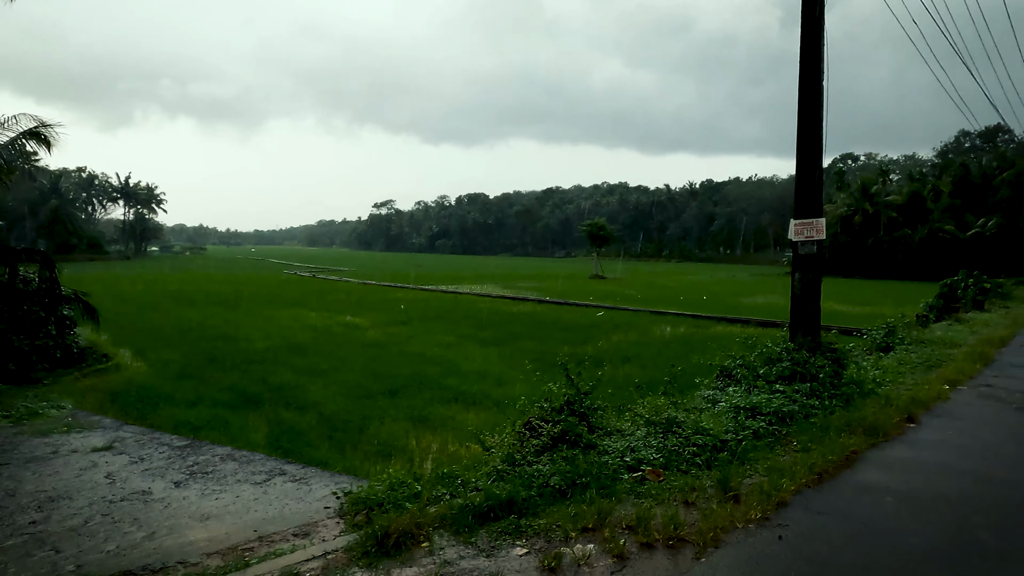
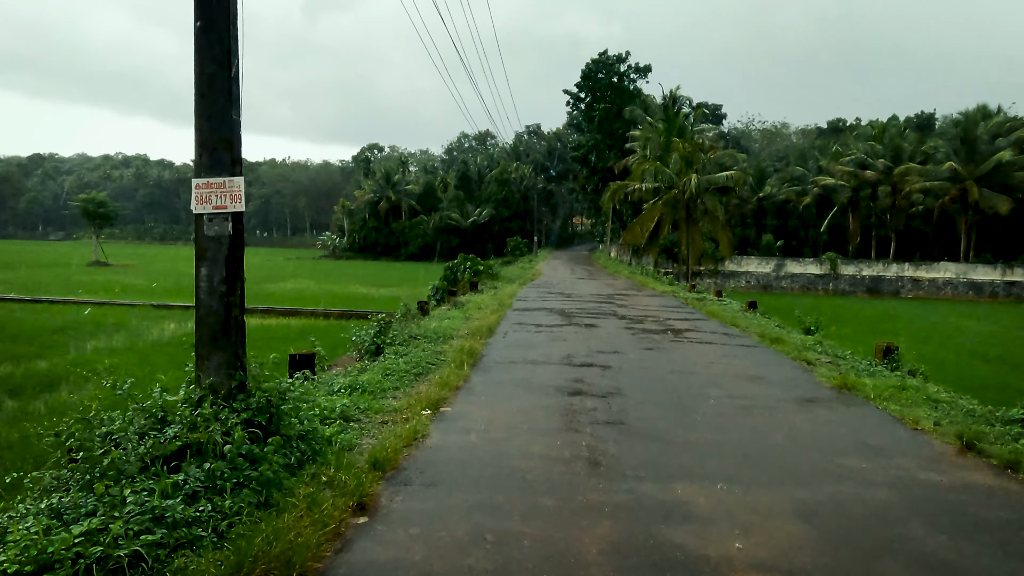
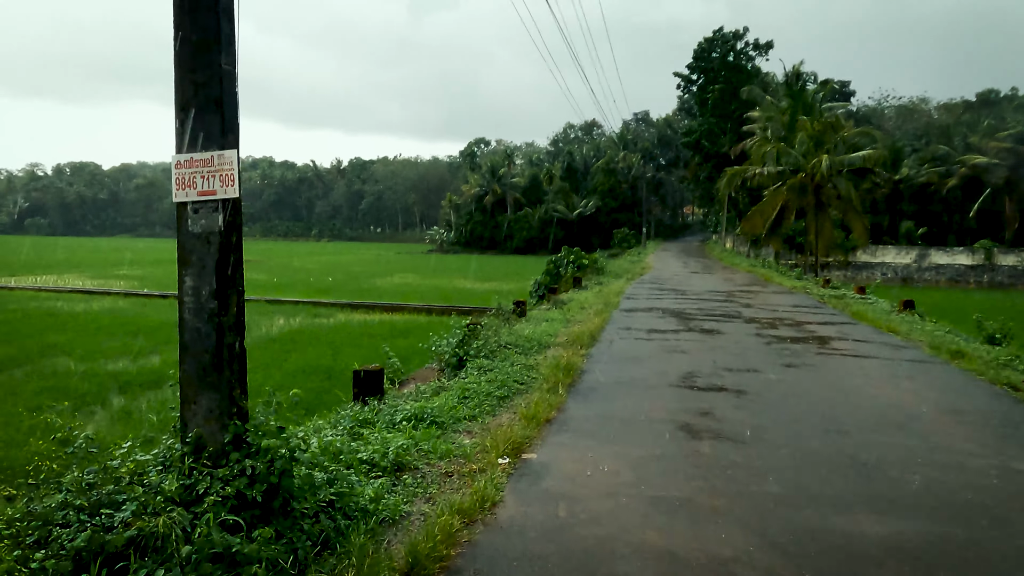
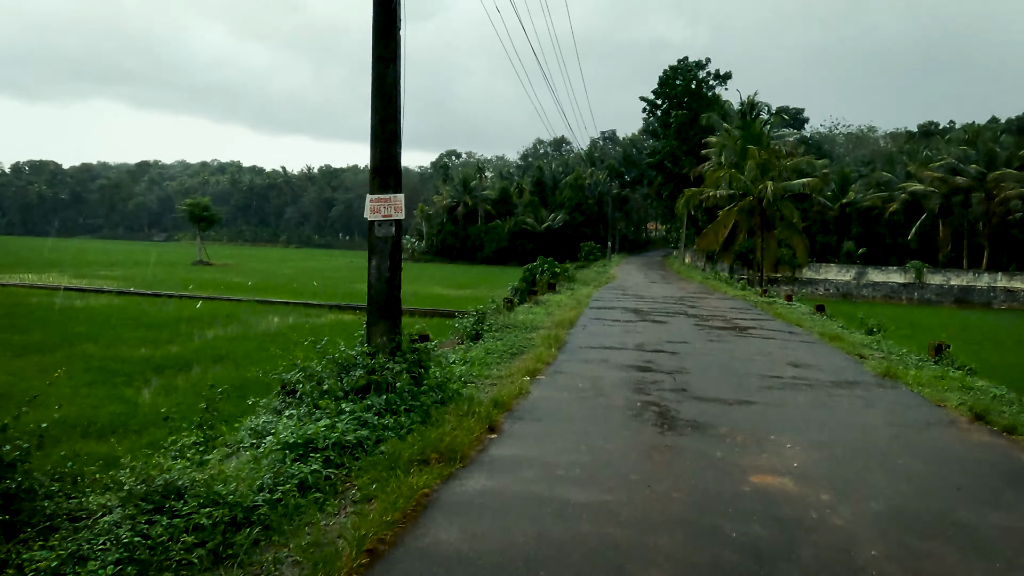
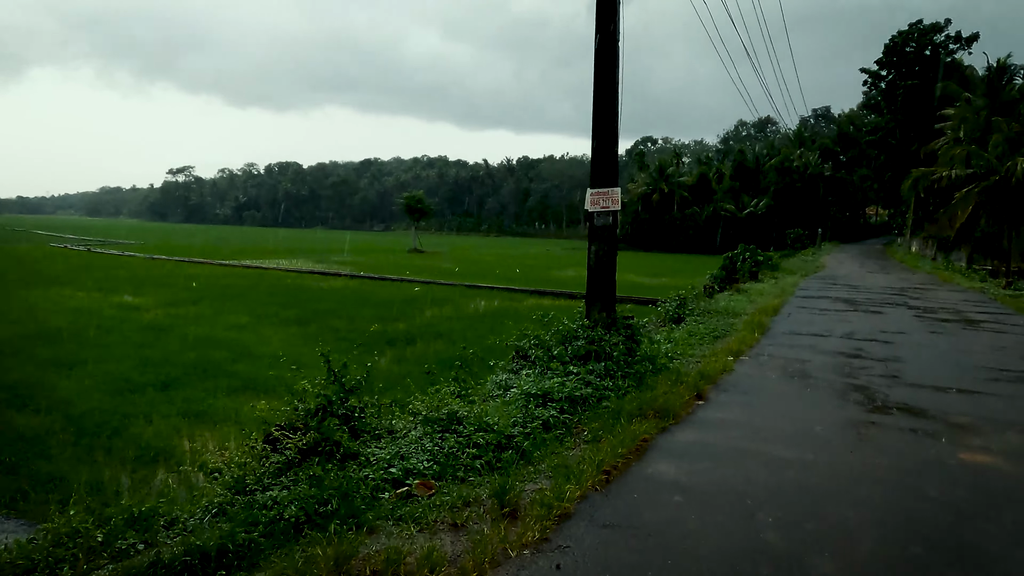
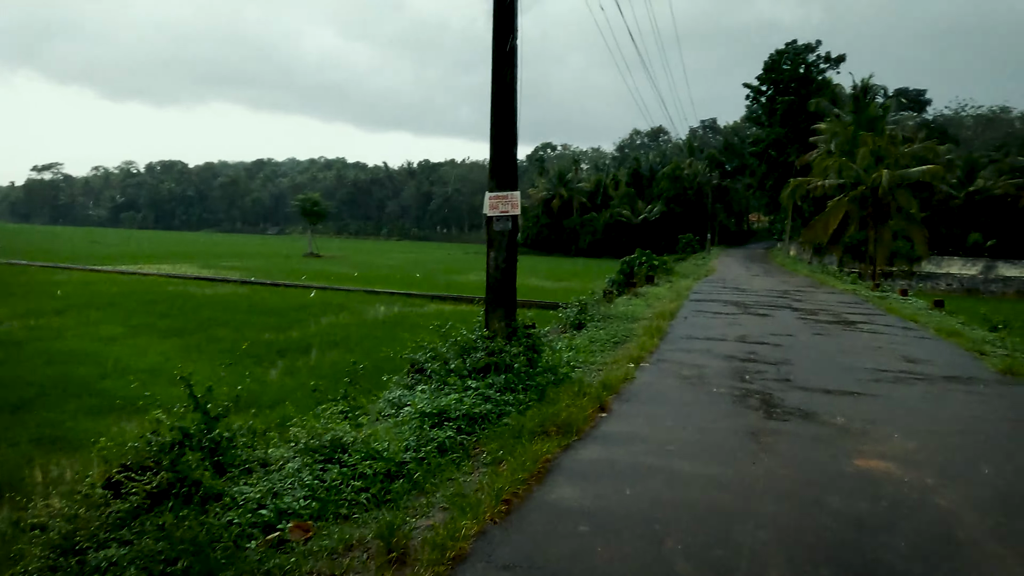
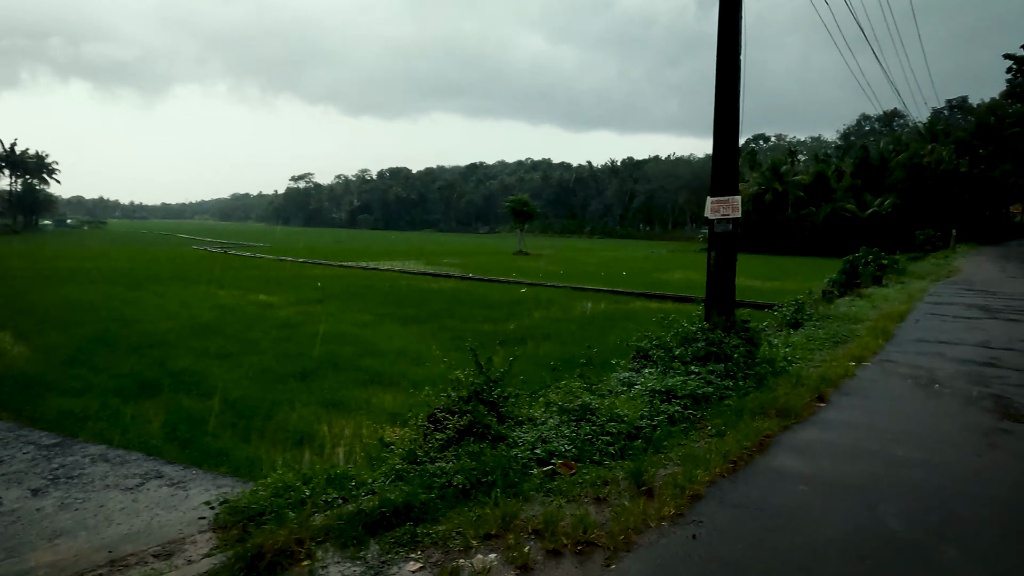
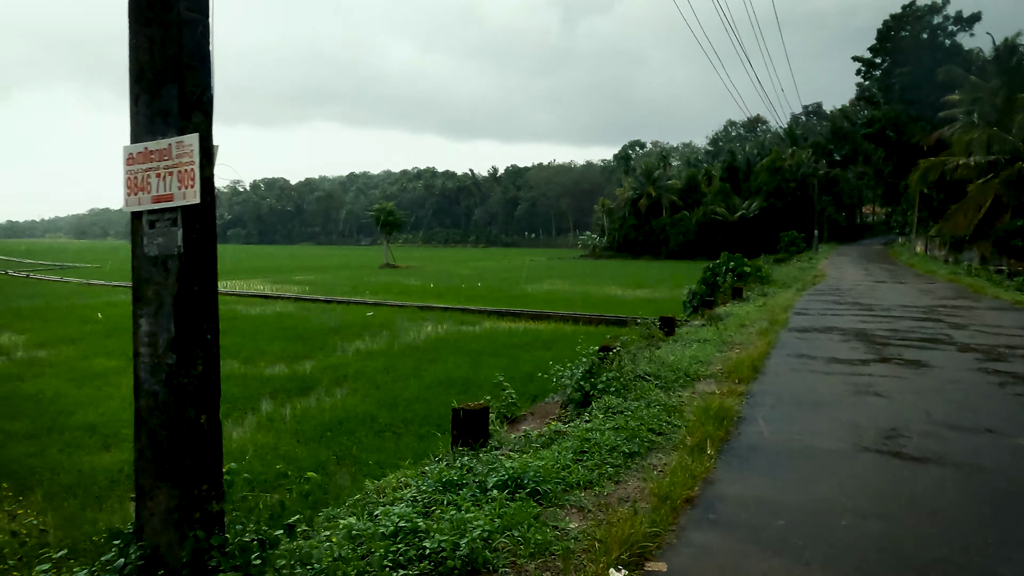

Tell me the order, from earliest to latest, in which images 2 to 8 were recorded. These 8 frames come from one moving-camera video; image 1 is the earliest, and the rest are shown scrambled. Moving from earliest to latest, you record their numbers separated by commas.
7, 5, 6, 4, 2, 3, 8
